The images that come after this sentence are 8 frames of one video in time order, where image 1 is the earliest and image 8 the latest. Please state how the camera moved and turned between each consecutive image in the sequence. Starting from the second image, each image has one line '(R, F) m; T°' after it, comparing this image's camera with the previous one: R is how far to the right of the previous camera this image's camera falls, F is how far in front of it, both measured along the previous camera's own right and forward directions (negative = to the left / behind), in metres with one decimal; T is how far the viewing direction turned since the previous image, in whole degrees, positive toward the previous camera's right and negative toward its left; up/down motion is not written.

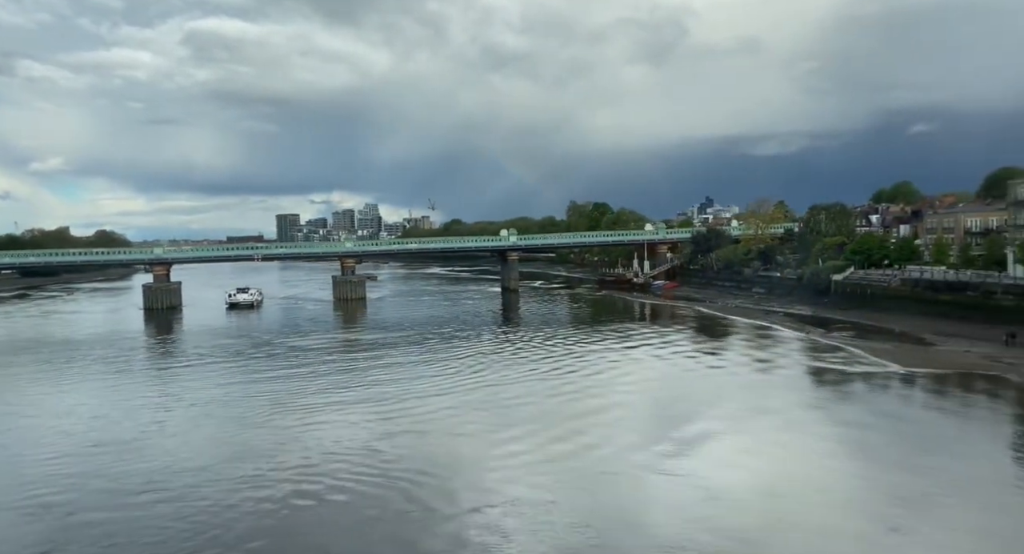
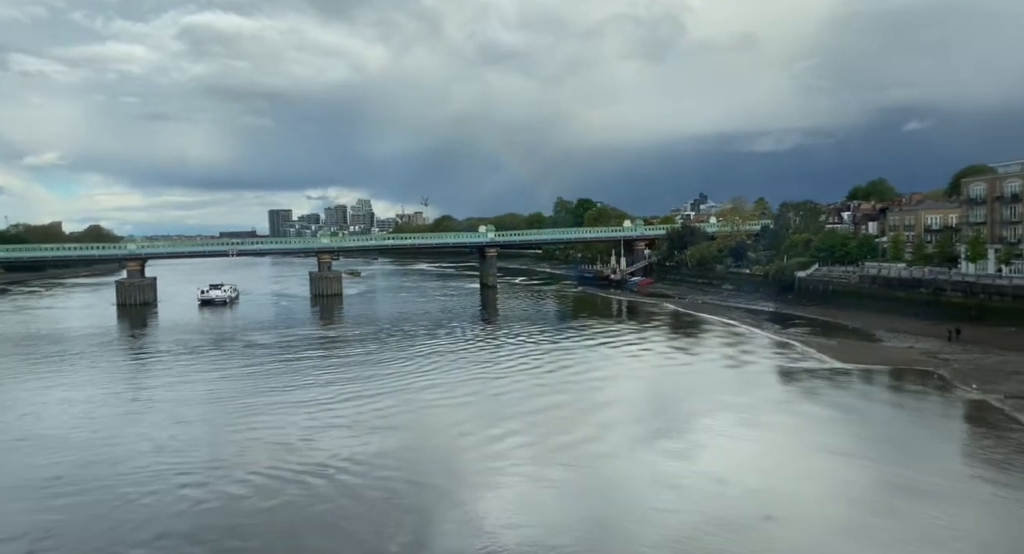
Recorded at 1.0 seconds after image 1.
(+1.1, -0.2) m; 0°
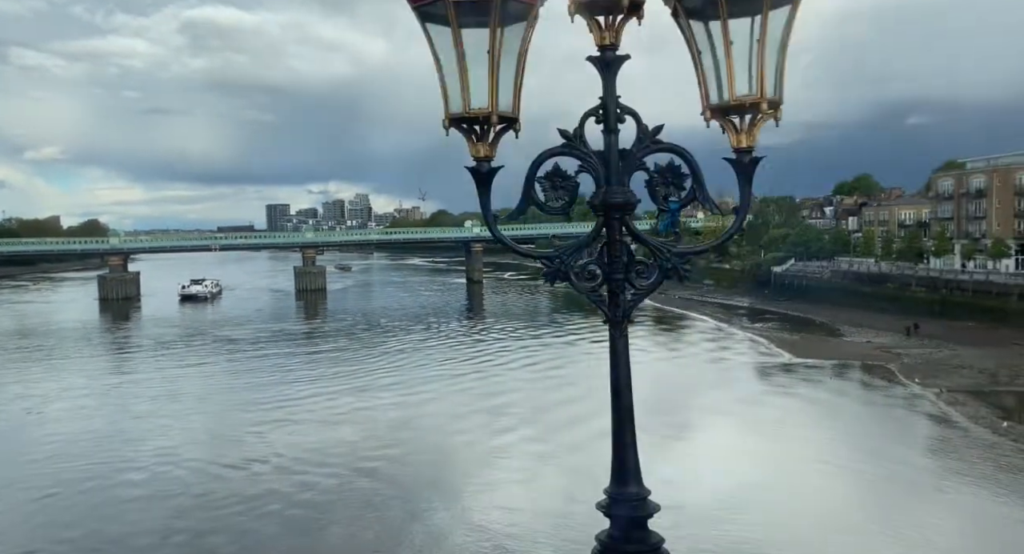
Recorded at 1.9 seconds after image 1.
(+0.9, -0.2) m; 0°
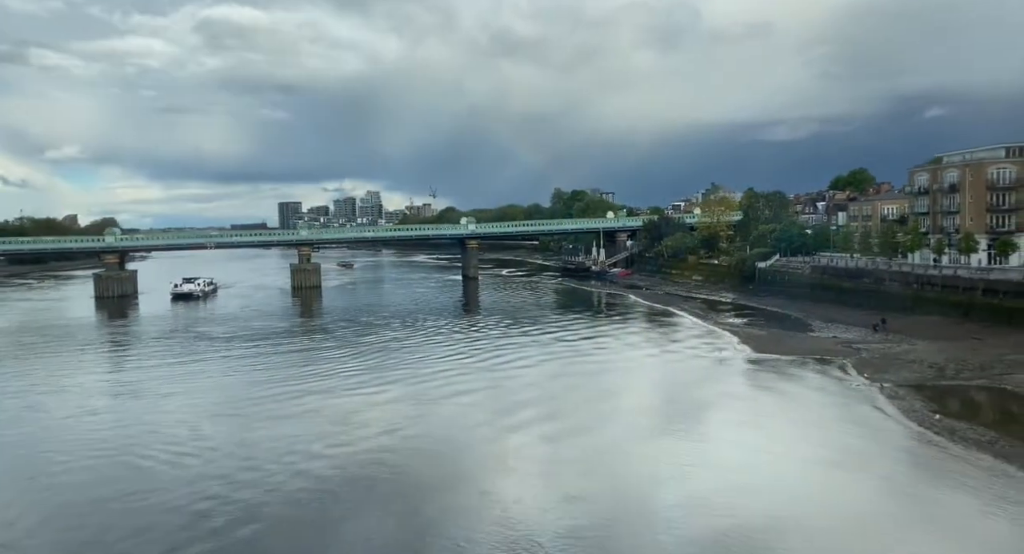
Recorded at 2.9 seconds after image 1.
(+1.1, -0.2) m; -1°
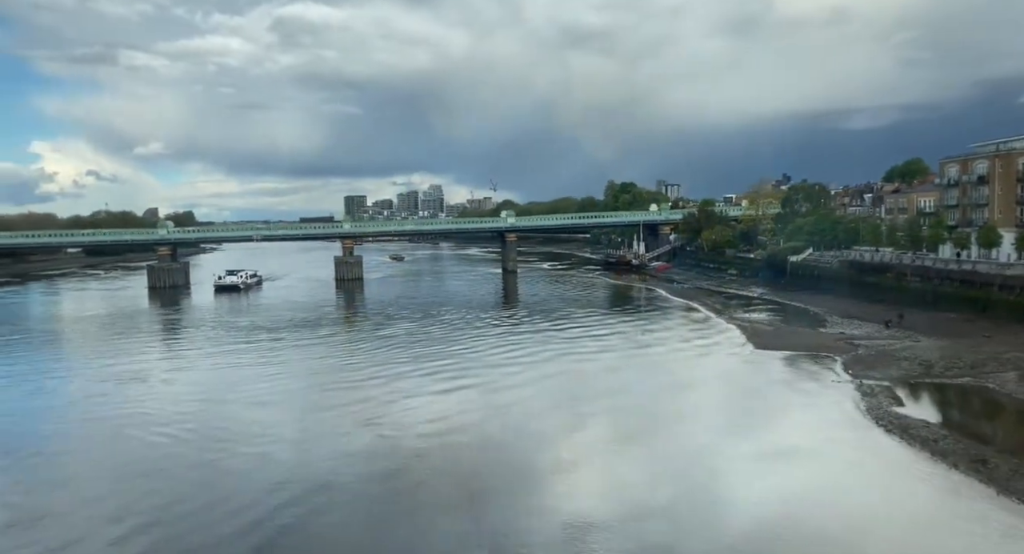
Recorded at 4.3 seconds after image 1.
(+1.5, -0.2) m; -5°
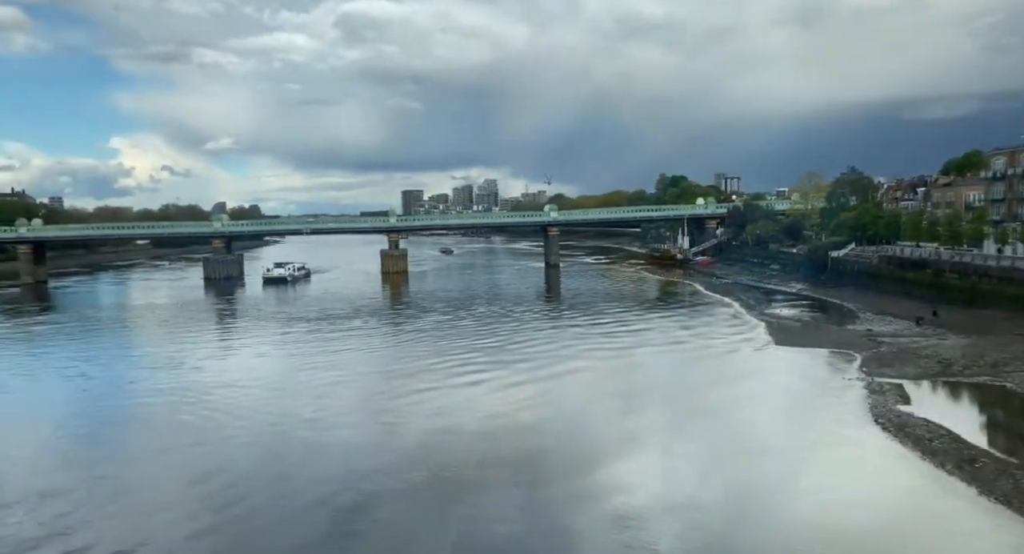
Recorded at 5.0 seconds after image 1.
(+0.8, -0.3) m; -4°
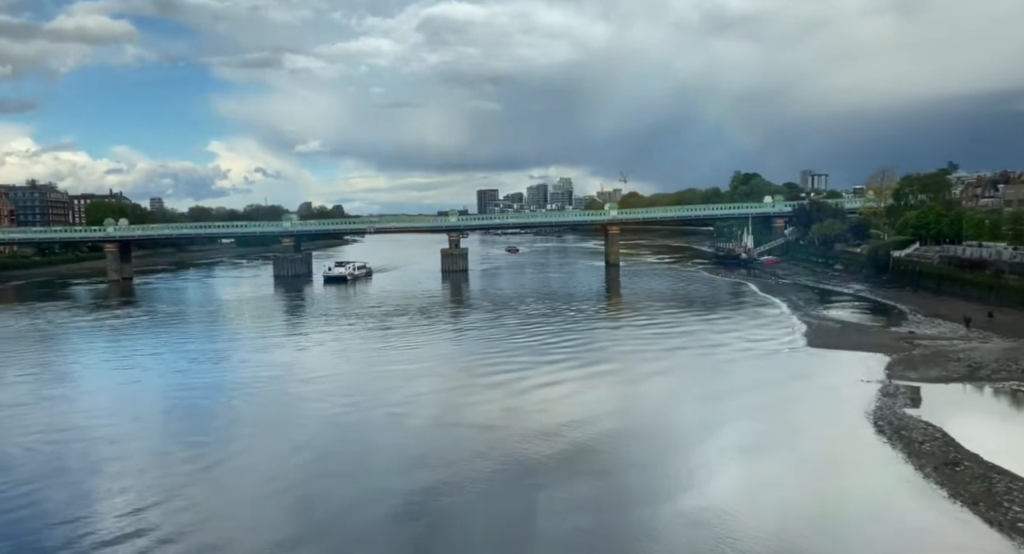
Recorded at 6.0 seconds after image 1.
(+1.1, -0.3) m; -6°
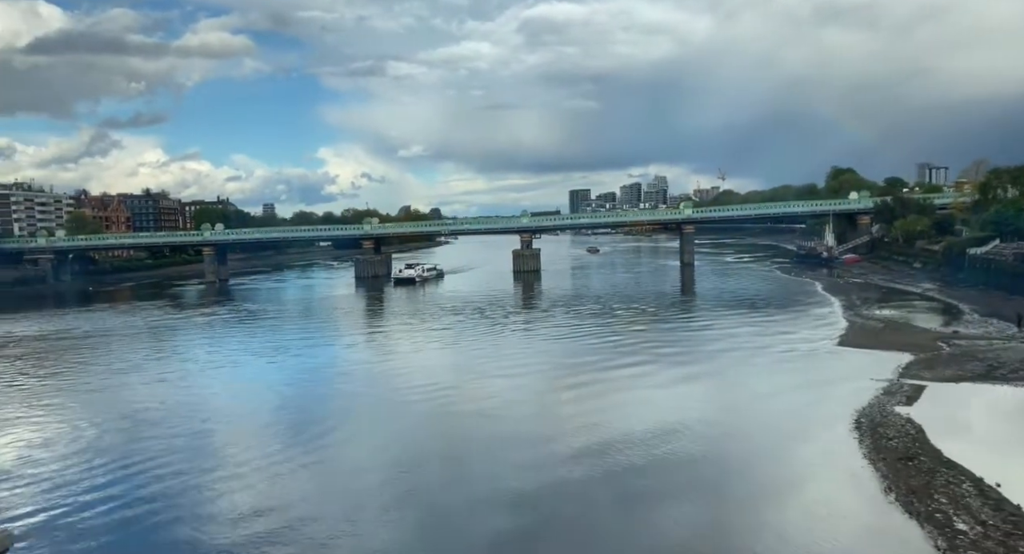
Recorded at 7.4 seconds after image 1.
(+1.5, -0.6) m; -8°
